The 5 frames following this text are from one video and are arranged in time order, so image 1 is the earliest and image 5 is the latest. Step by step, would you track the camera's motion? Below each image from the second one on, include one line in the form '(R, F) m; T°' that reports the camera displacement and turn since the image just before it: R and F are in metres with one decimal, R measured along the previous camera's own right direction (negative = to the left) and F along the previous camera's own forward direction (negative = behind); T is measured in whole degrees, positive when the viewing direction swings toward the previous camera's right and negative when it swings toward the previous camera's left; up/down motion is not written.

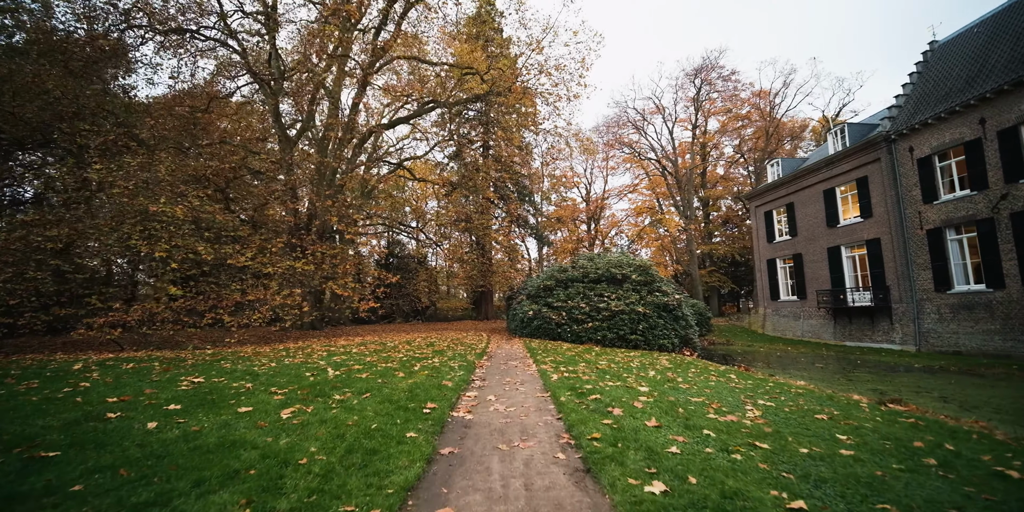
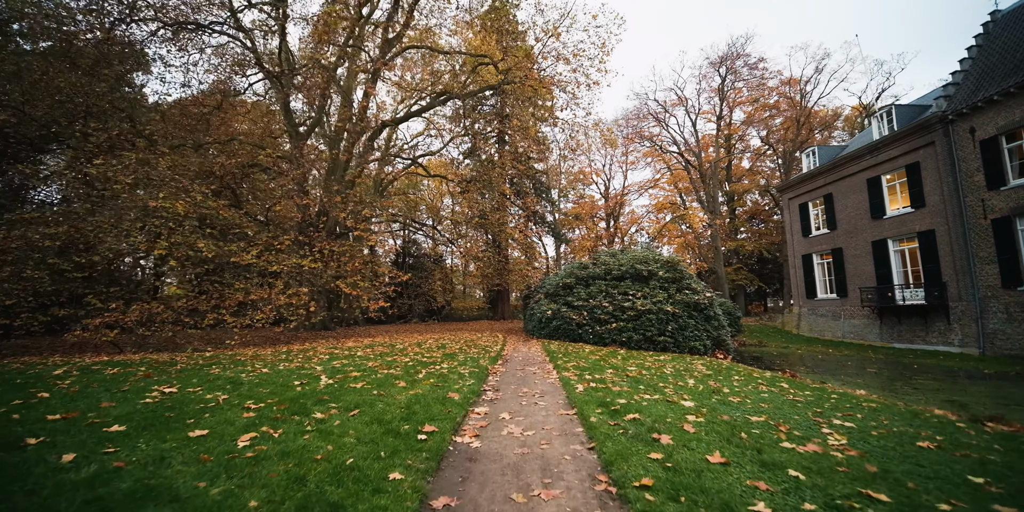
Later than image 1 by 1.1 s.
(0.0, +0.9) m; -2°
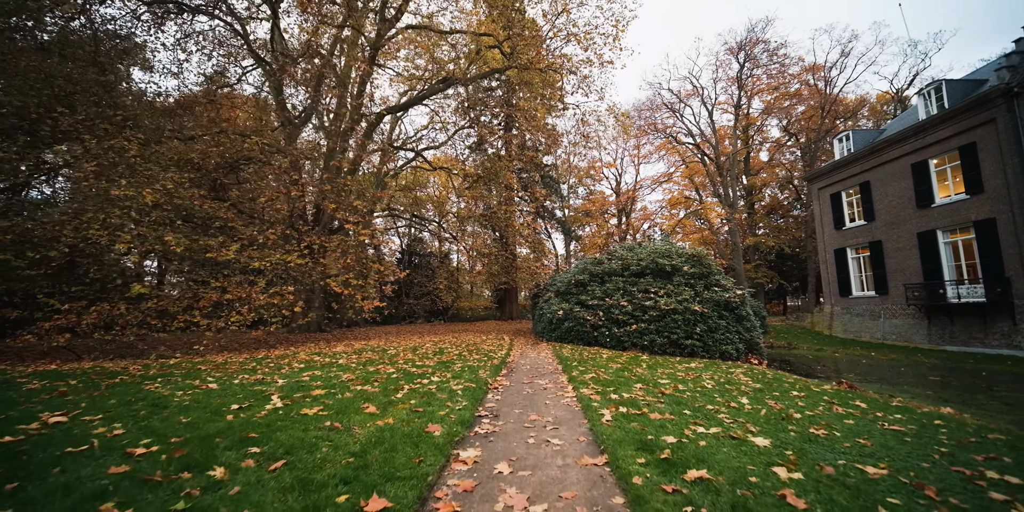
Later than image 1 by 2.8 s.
(+0.1, +1.4) m; -1°
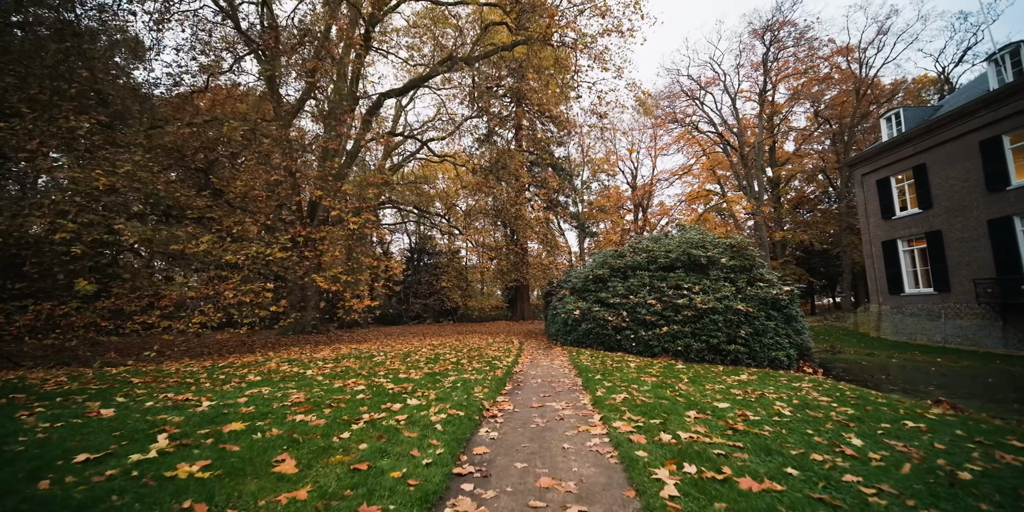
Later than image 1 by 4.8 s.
(+0.1, +1.6) m; -2°
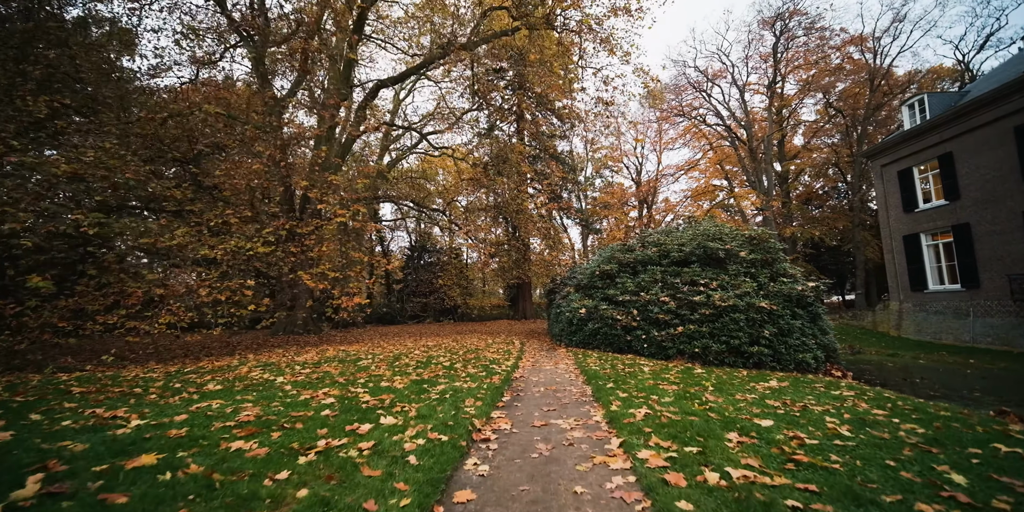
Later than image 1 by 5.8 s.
(+0.1, +0.8) m; 0°
